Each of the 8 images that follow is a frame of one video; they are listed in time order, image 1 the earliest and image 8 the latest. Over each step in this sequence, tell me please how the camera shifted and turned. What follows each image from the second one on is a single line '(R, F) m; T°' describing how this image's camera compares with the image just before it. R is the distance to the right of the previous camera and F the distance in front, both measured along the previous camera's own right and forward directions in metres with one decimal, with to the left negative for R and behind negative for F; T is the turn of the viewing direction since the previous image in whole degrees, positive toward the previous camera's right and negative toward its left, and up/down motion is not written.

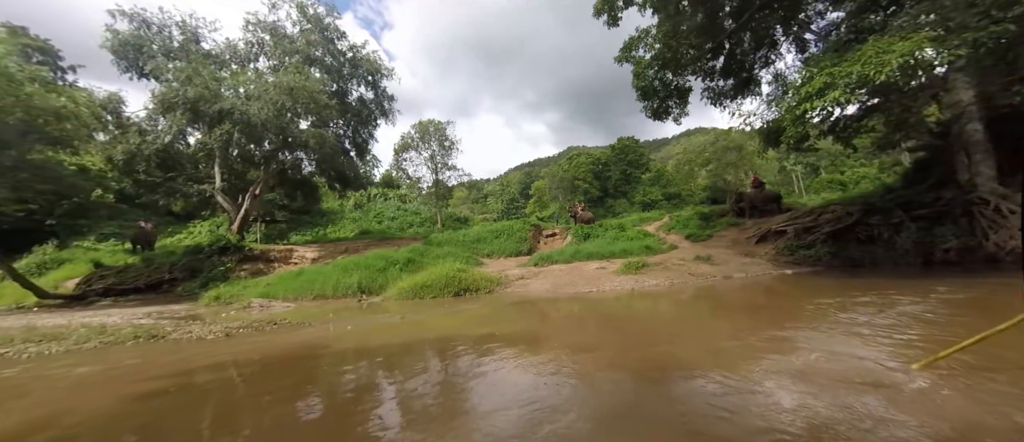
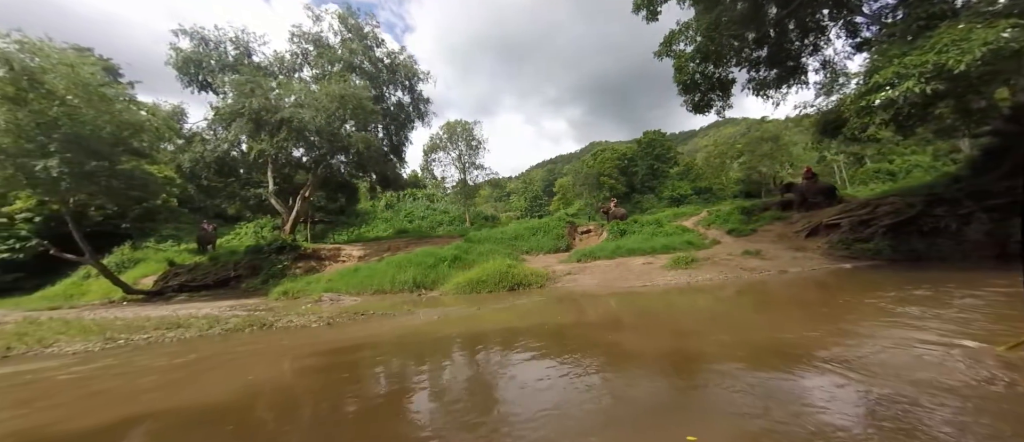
(-0.7, -0.3) m; -4°
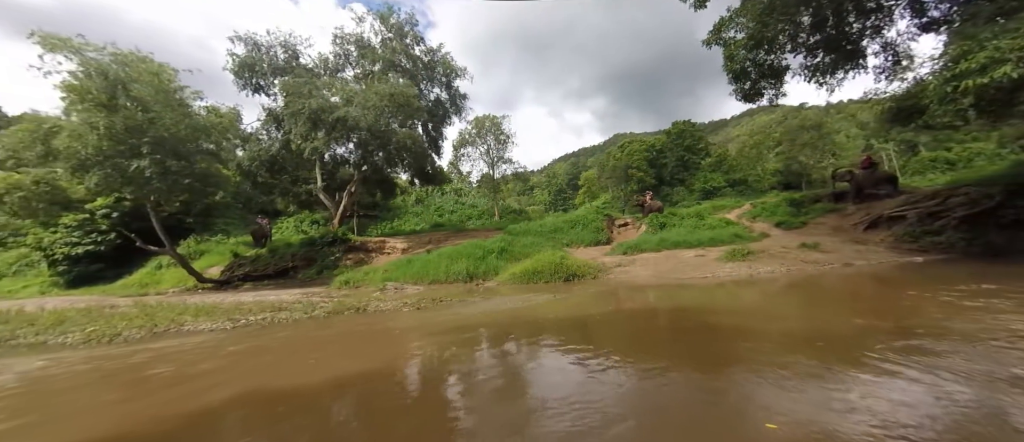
(-0.8, -0.3) m; -4°
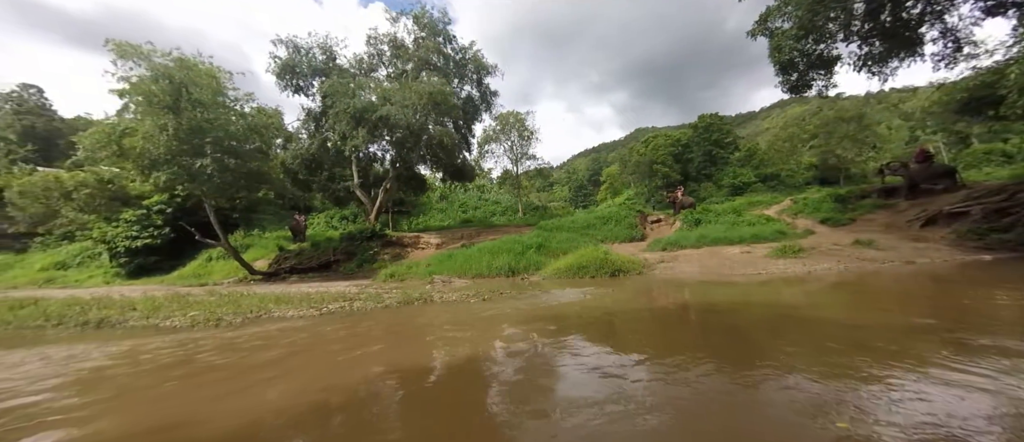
(-0.6, -0.2) m; -3°
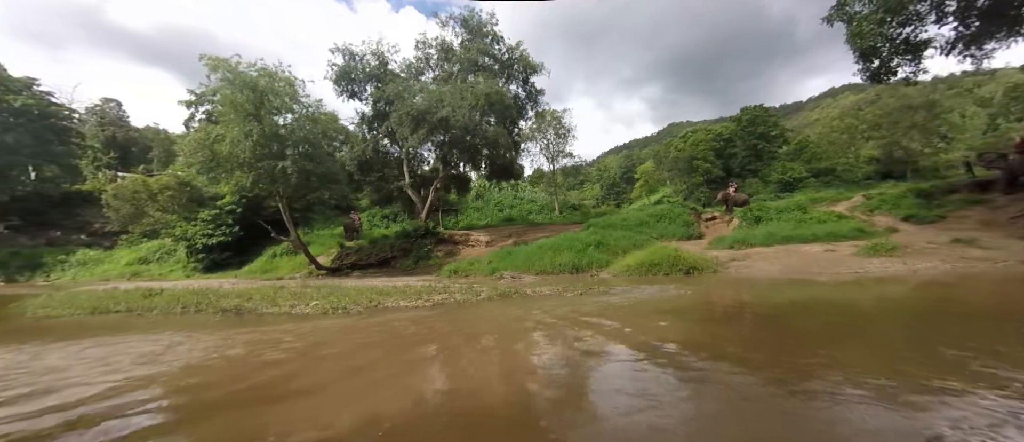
(-1.0, -0.2) m; -5°
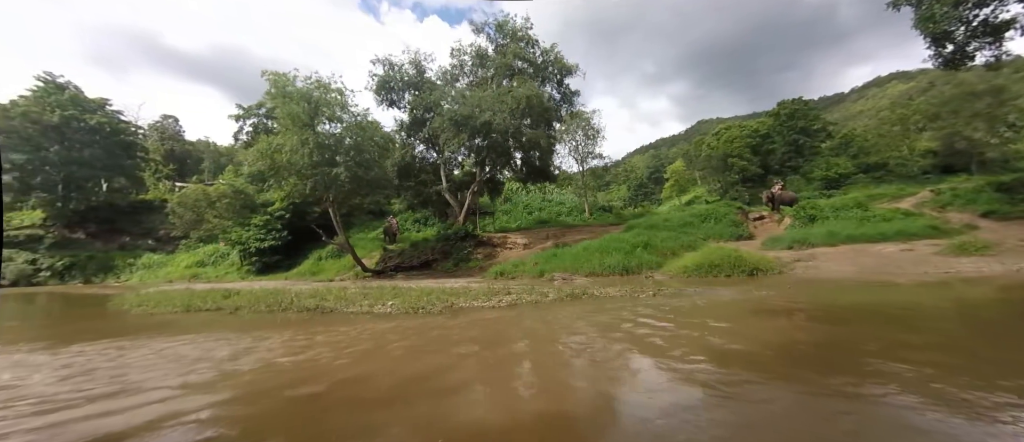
(-0.7, -0.1) m; -4°
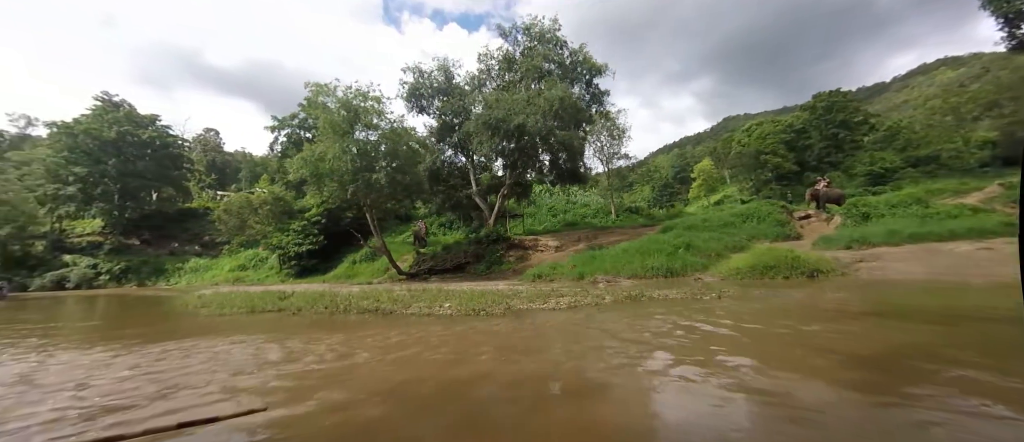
(-0.5, 0.0) m; -4°
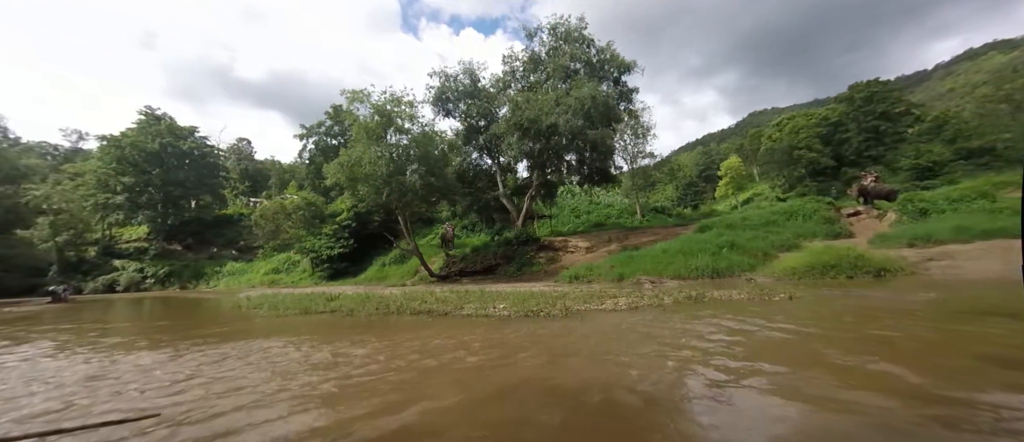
(-0.5, +0.1) m; -3°
